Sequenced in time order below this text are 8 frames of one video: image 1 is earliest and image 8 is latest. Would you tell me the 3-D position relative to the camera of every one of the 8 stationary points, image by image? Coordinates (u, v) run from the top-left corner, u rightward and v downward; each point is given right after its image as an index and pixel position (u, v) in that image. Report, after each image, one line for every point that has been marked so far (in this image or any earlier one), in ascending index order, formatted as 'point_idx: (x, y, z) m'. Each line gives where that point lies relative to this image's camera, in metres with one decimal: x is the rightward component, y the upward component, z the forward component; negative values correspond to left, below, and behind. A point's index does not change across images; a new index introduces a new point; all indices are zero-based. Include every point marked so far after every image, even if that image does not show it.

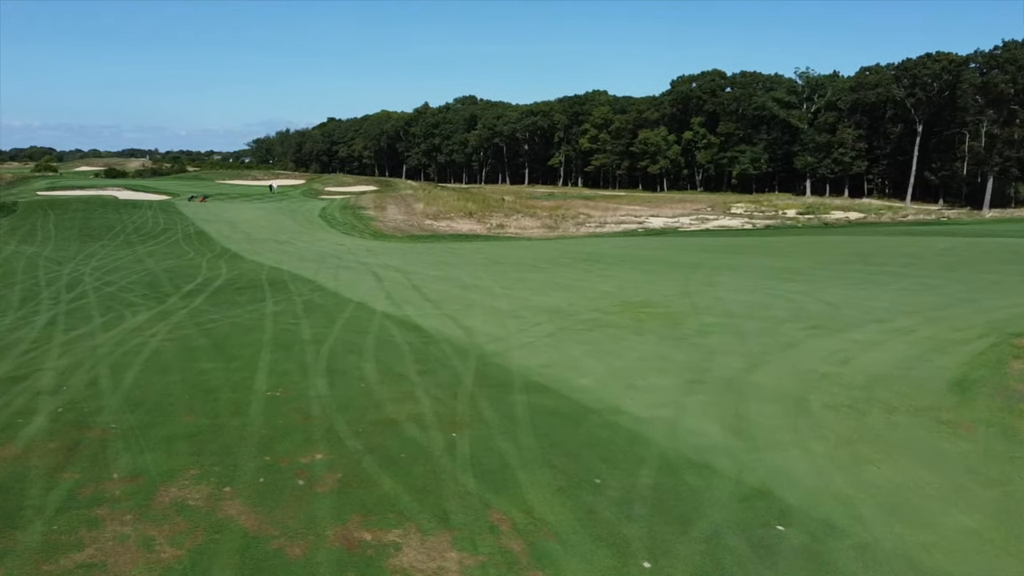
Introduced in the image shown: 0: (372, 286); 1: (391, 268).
0: (-2.0, 0.0, +13.5) m
1: (-2.2, +0.4, +17.0) m
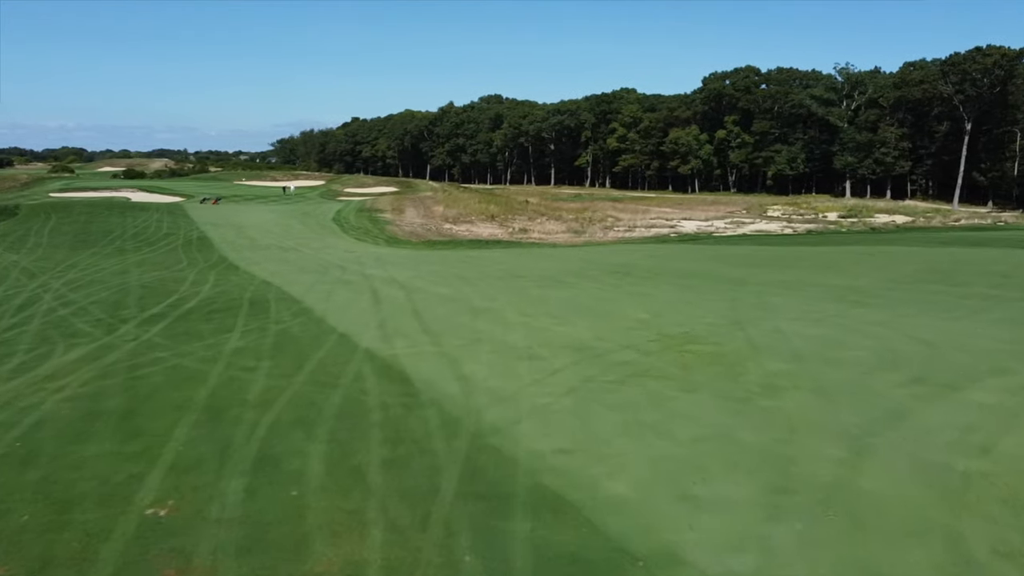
0: (-1.8, -0.3, +11.6) m
1: (-1.9, +0.1, +15.0) m
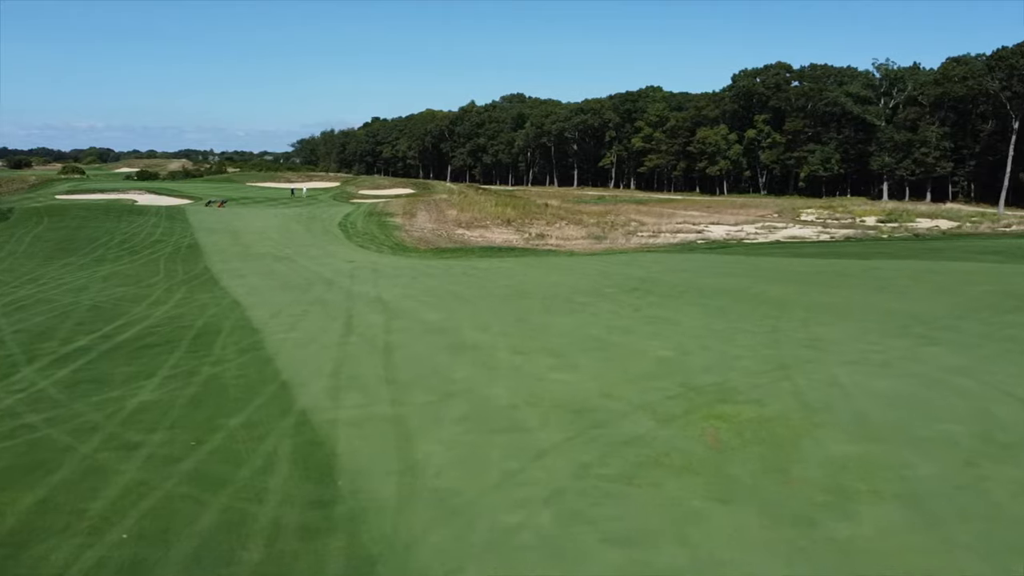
0: (-1.9, -0.6, +9.7) m
1: (-1.8, -0.2, +13.1) m
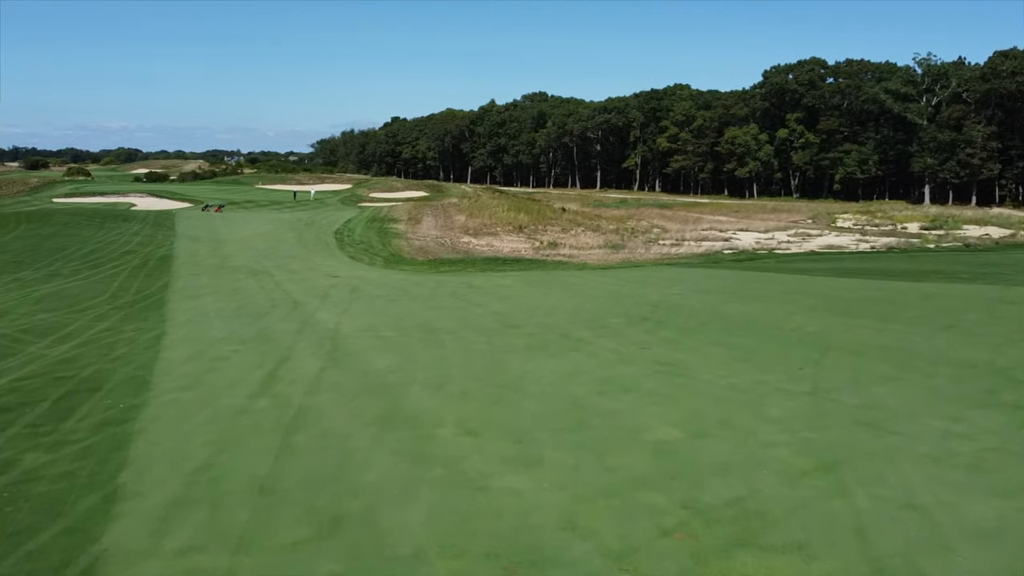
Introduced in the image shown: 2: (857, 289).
0: (-2.2, -0.9, +7.4) m
1: (-2.1, -0.6, +10.8) m
2: (+5.2, 0.0, +14.0) m
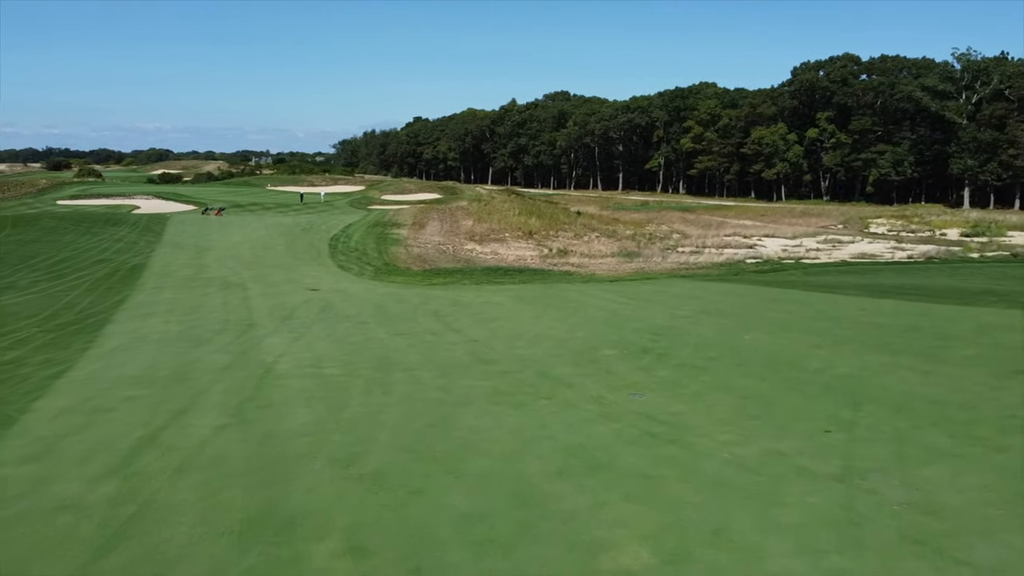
0: (-2.7, -1.2, +5.6) m
1: (-2.4, -0.9, +9.0) m
2: (+4.9, -0.3, +12.0) m
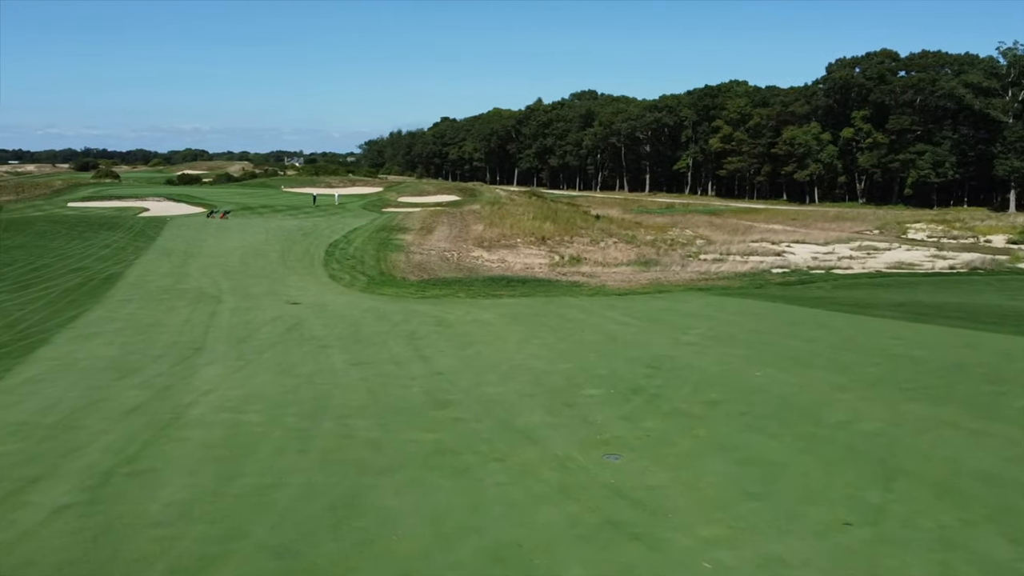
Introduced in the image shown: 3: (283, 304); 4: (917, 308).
0: (-3.2, -1.5, +4.0) m
1: (-2.8, -1.1, +7.5) m
2: (+4.6, -0.6, +10.2) m
3: (-4.1, -0.3, +16.4) m
4: (+6.0, -0.3, +13.8) m
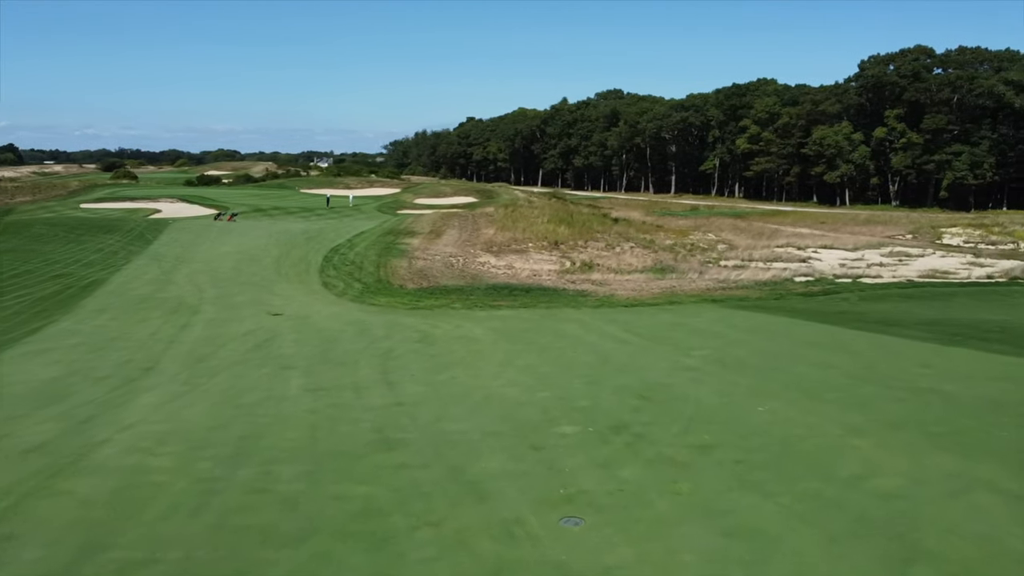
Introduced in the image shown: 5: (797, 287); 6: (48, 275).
0: (-3.7, -1.6, +3.0) m
1: (-3.2, -1.3, +6.4) m
2: (+4.4, -0.8, +8.8) m
3: (-4.1, -0.4, +15.4) m
4: (+5.8, -0.5, +12.4) m
5: (+6.1, 0.0, +19.9) m
6: (-9.5, +0.3, +19.0) m
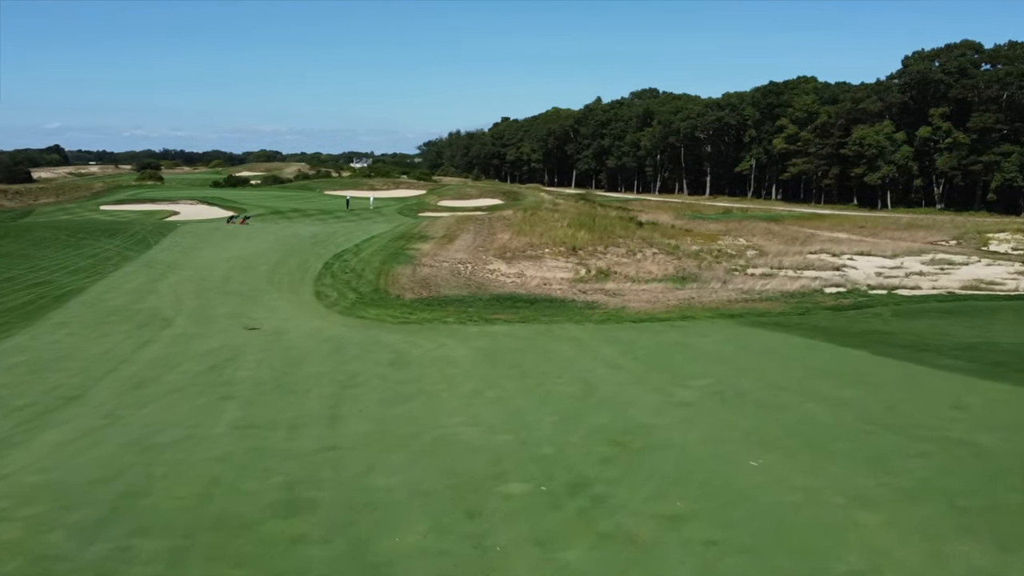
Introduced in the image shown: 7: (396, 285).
0: (-4.3, -1.8, +1.9) m
1: (-3.7, -1.5, +5.3) m
2: (+4.0, -1.1, +7.4) m
3: (-4.2, -0.6, +14.3) m
4: (+5.6, -0.8, +10.9) m
5: (+6.2, -0.2, +18.3) m
6: (-9.4, +0.1, +18.1) m
7: (-2.5, 0.0, +19.7) m
